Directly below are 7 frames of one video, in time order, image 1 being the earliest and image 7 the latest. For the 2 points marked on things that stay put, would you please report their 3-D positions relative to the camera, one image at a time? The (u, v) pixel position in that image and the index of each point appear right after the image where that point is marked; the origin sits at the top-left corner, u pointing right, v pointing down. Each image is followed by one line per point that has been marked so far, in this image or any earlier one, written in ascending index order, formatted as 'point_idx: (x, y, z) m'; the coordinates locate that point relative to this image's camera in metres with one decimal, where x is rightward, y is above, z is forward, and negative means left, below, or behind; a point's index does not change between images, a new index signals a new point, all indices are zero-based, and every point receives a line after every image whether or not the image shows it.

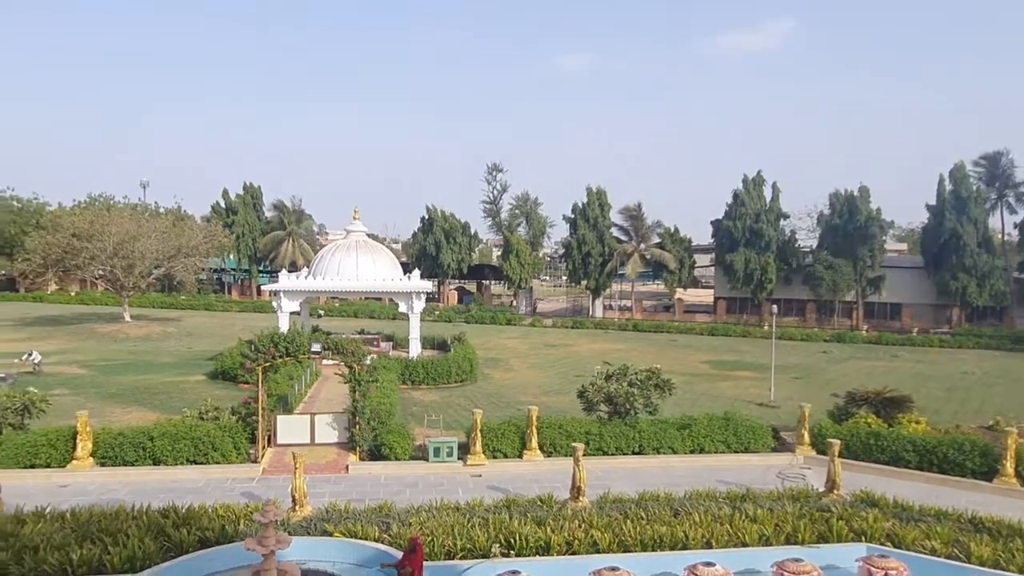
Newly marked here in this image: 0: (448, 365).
0: (-1.7, -2.0, +19.5) m
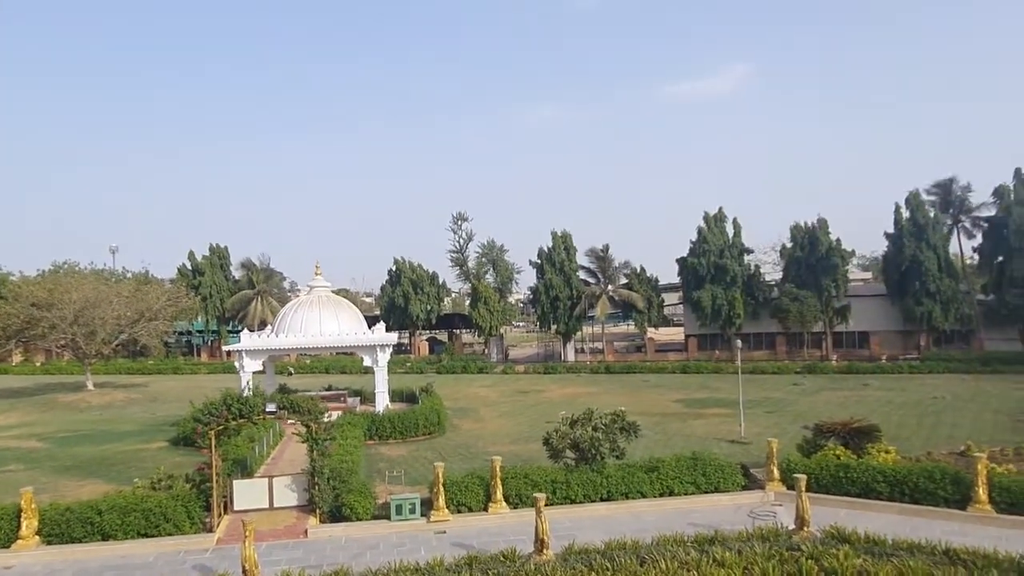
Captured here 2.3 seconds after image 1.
0: (-2.5, -3.4, +19.1) m
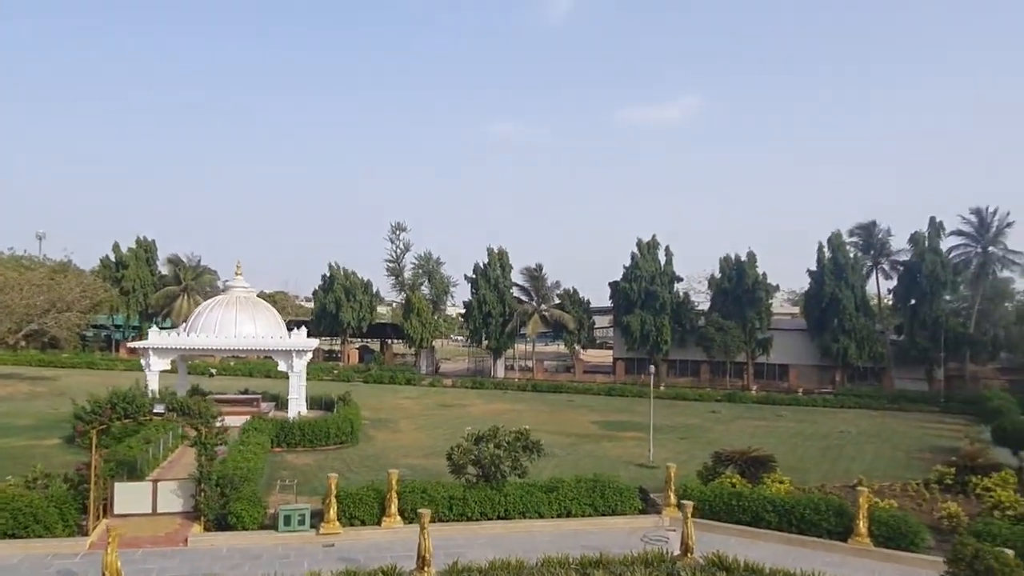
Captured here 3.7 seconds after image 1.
0: (-4.7, -3.5, +18.7) m
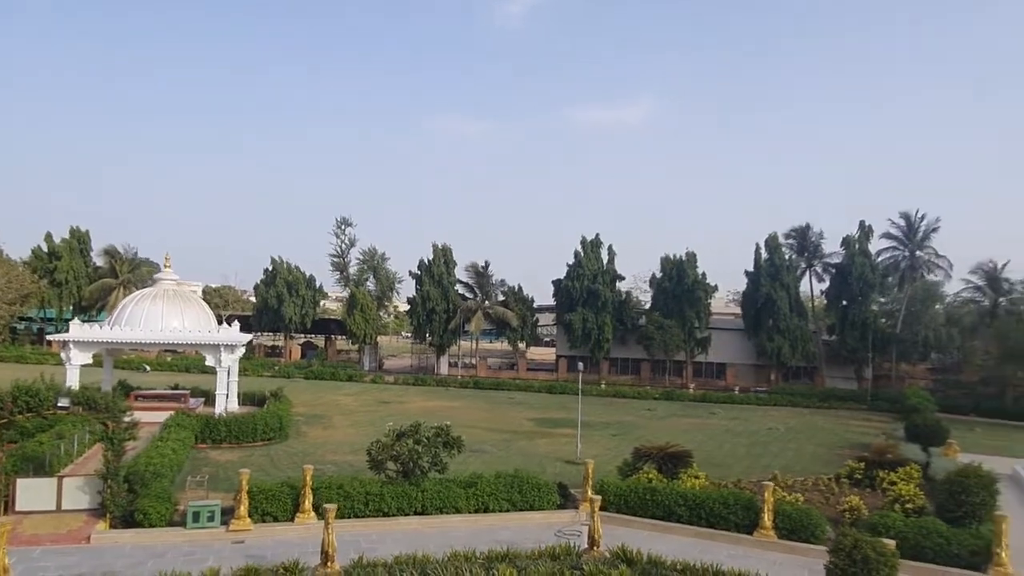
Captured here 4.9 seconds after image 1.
0: (-6.5, -3.4, +18.5) m
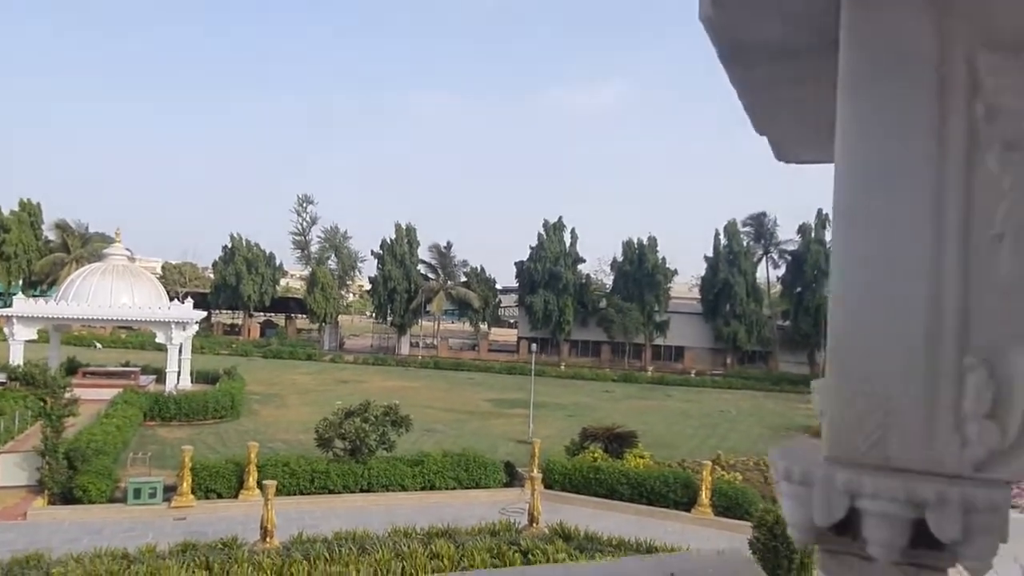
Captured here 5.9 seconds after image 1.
0: (-7.7, -2.8, +18.3) m
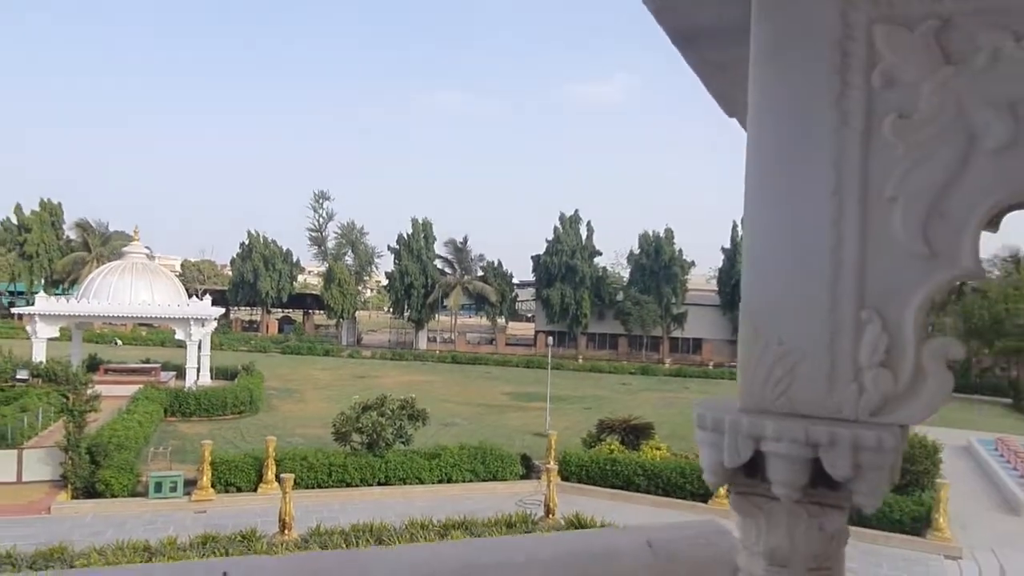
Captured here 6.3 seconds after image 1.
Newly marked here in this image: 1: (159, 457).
0: (-7.3, -2.7, +18.5) m
1: (-6.5, -3.1, +13.7) m
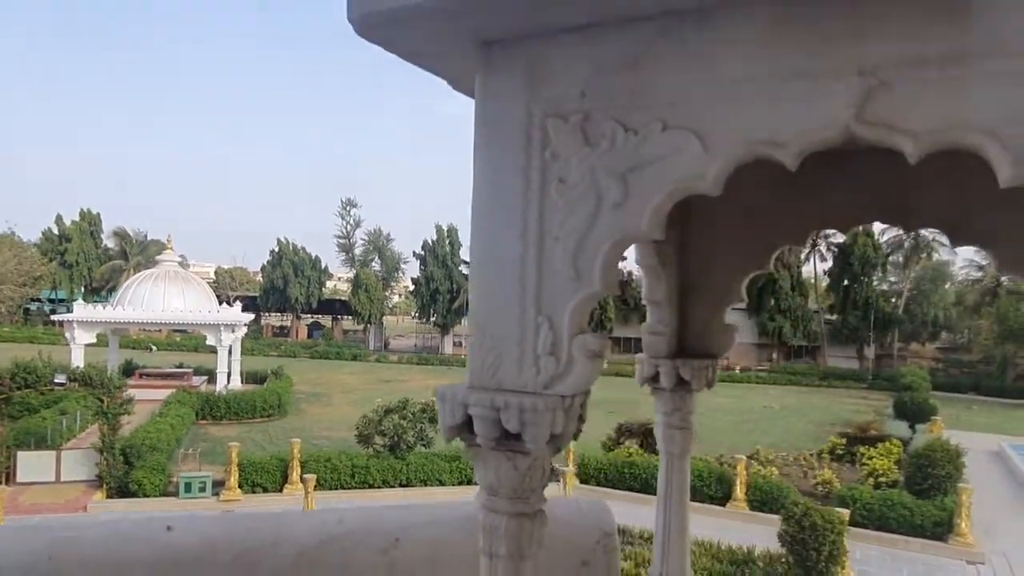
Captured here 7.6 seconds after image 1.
0: (-6.7, -2.9, +19.0) m
1: (-6.2, -3.3, +14.1) m
